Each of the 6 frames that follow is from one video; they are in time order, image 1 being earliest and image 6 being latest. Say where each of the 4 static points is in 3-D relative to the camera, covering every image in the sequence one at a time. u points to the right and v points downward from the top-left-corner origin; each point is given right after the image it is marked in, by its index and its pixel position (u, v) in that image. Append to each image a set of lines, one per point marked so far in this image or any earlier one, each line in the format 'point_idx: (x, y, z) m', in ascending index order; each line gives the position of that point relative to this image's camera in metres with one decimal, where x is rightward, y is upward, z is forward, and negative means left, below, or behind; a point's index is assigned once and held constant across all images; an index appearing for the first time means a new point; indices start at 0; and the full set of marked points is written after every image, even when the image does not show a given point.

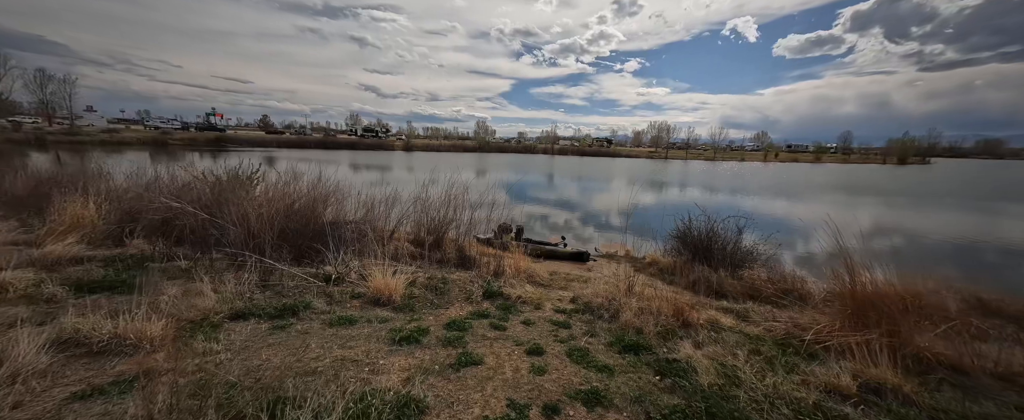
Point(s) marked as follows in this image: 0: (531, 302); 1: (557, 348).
0: (+0.4, -2.0, +7.1) m
1: (+0.7, -2.0, +4.8) m
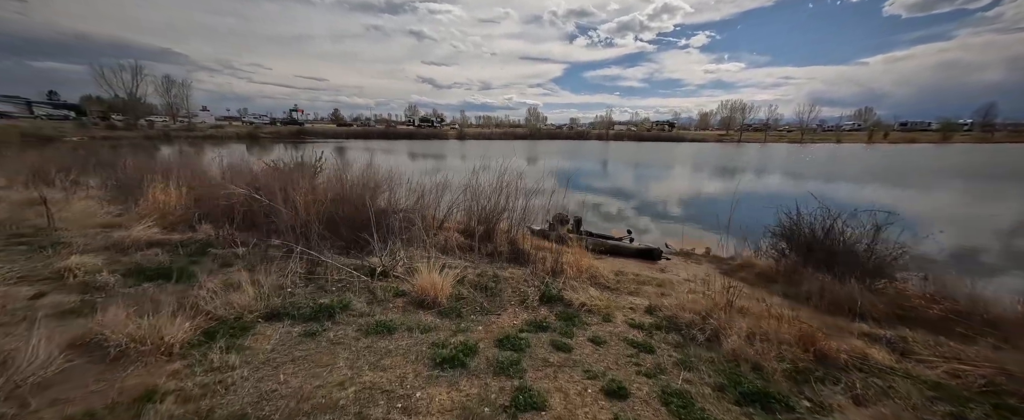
0: (+1.6, -1.8, +5.9) m
1: (+1.4, -2.0, +3.6) m
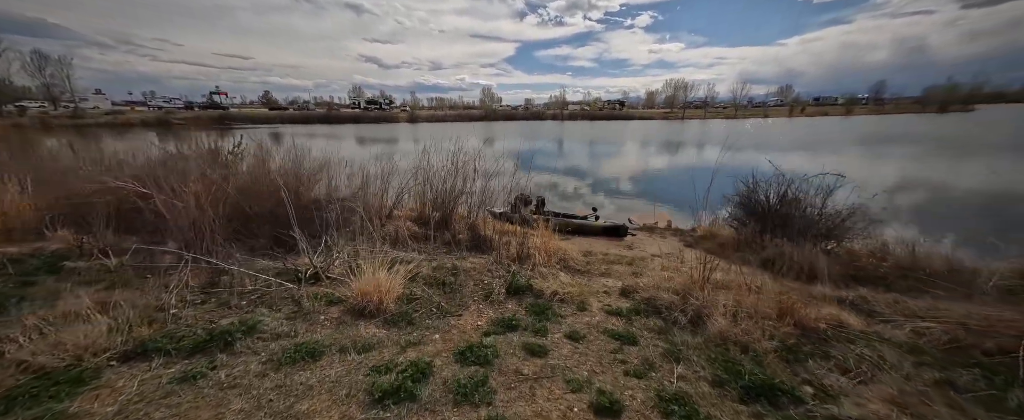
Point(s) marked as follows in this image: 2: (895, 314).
0: (+1.0, -1.5, +5.3) m
1: (+1.1, -1.7, +3.0) m
2: (+6.2, -1.7, +5.3) m
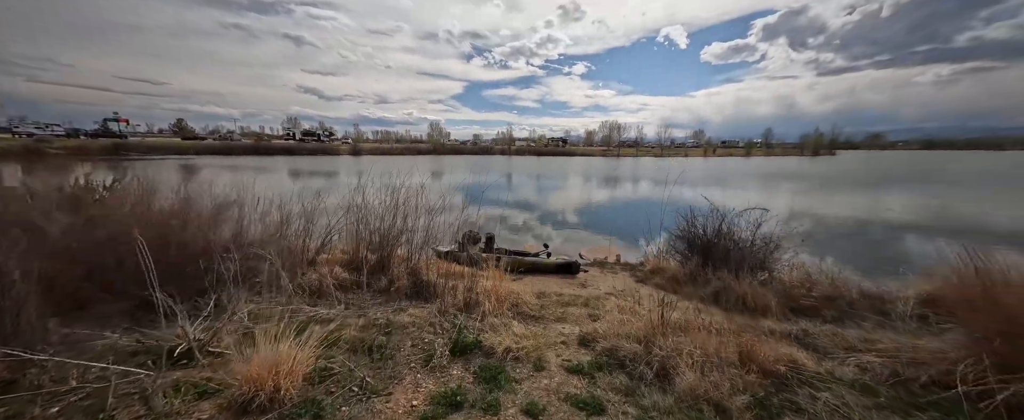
0: (+0.2, -2.1, +4.6) m
1: (+0.7, -2.1, +2.3) m
2: (+5.4, -2.3, +5.4) m
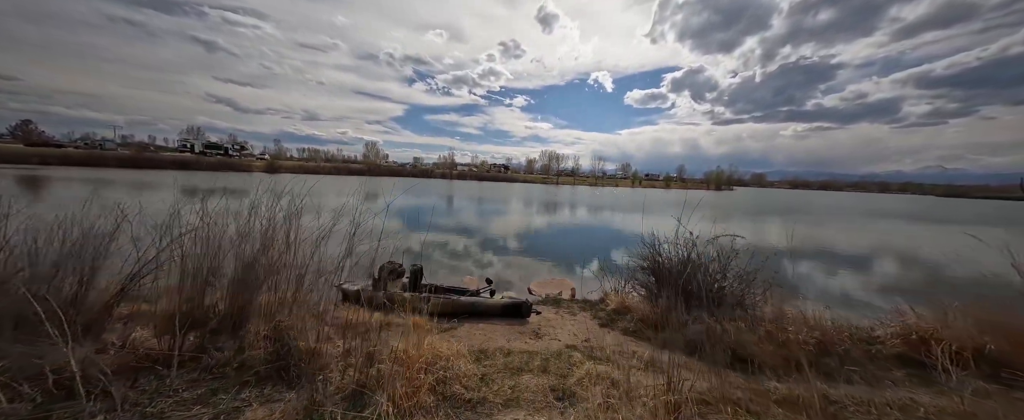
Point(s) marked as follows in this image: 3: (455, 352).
0: (-0.4, -2.3, +2.3) m
1: (+0.5, -2.1, +0.2) m
2: (+4.5, -2.6, +4.0) m
3: (-1.0, -2.4, +5.4) m
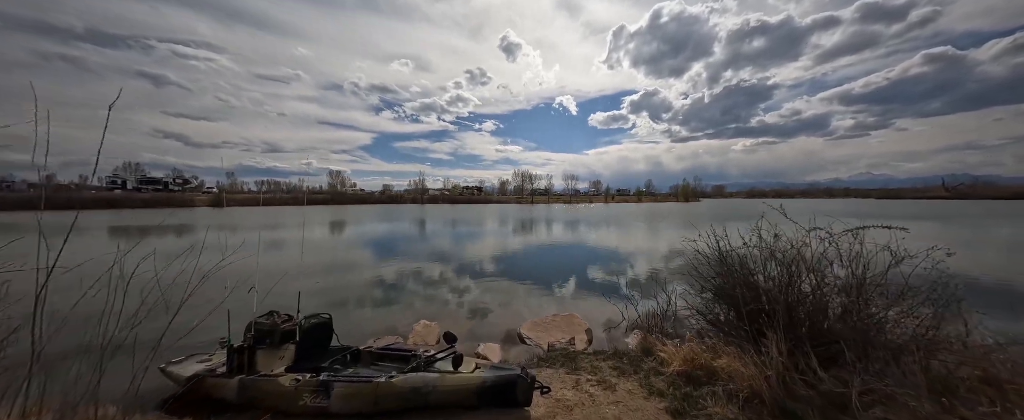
0: (-0.2, -1.8, -1.5) m
1: (+0.9, -1.4, -3.5) m
2: (+4.6, -2.0, +0.6) m
3: (-1.0, -2.1, +1.6) m
